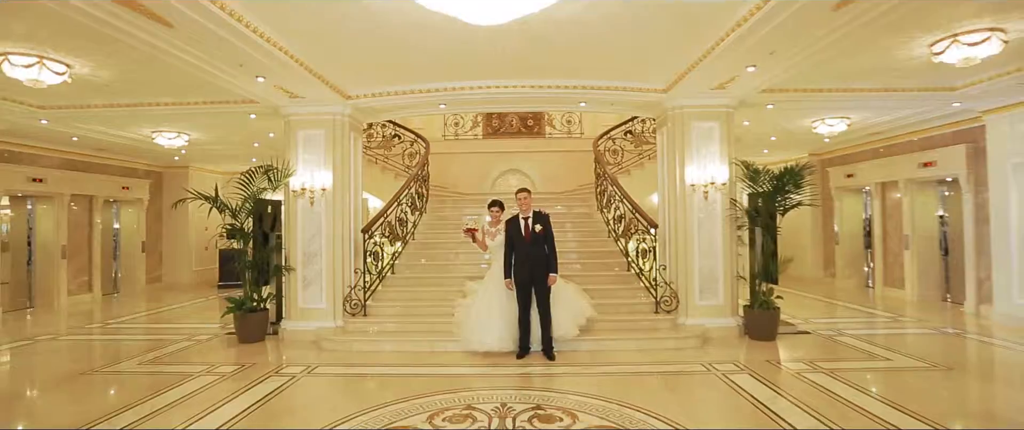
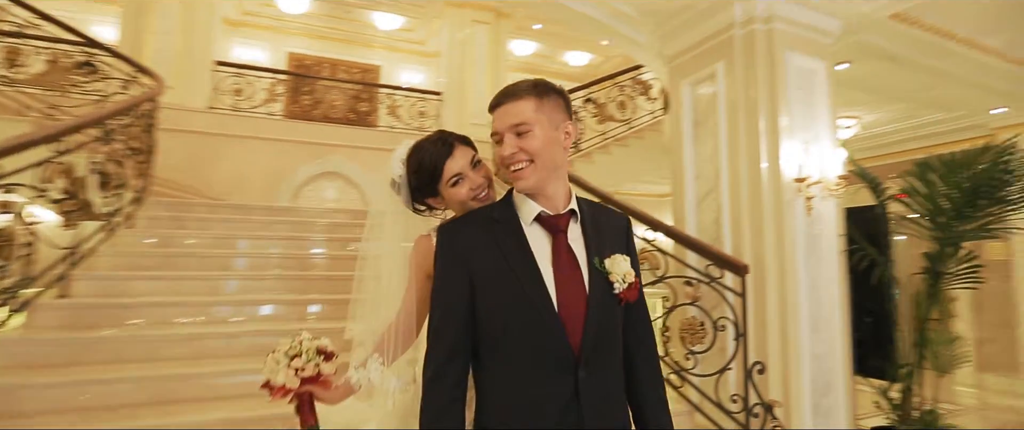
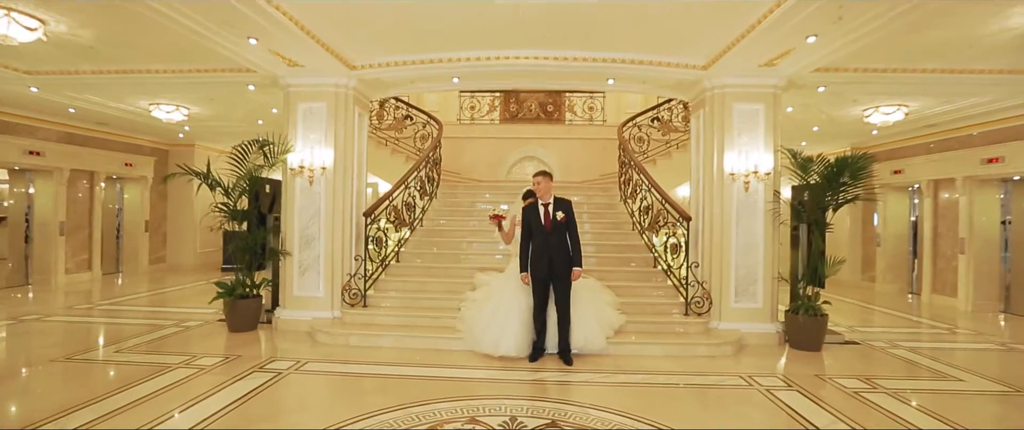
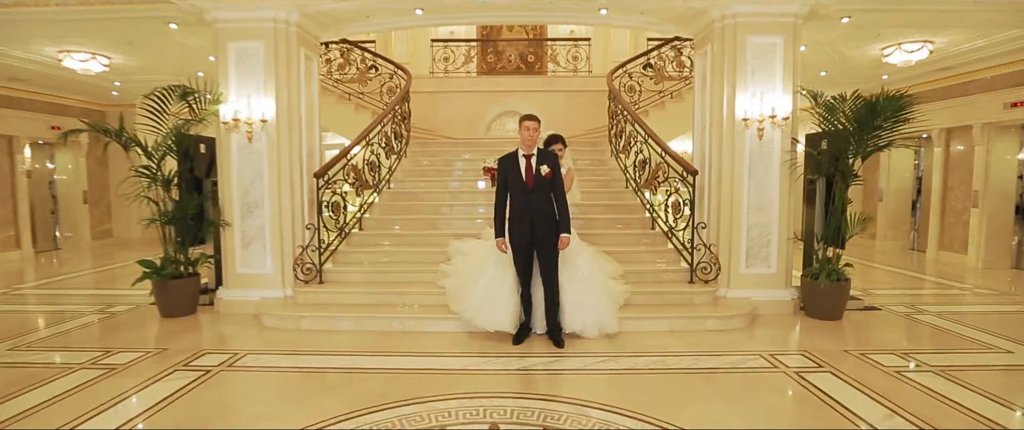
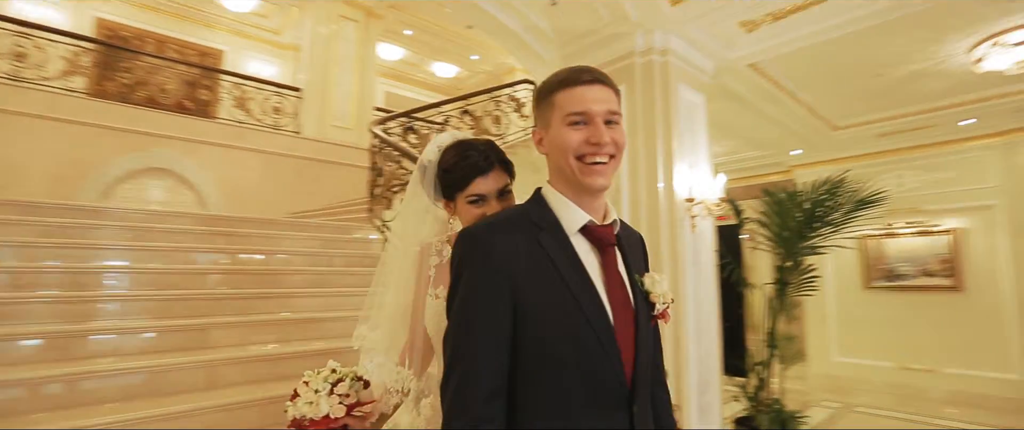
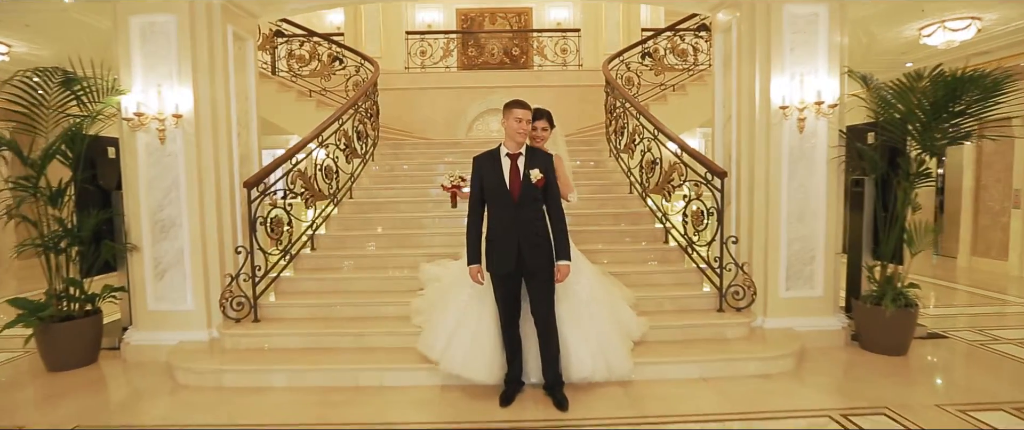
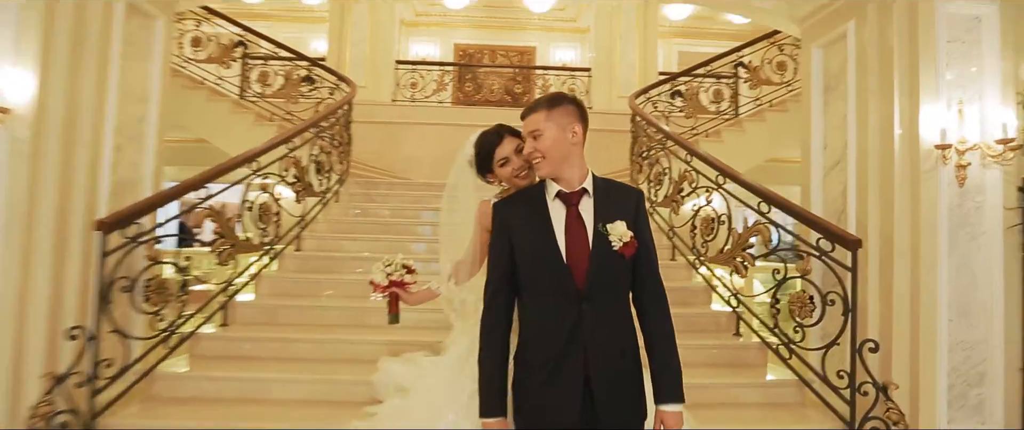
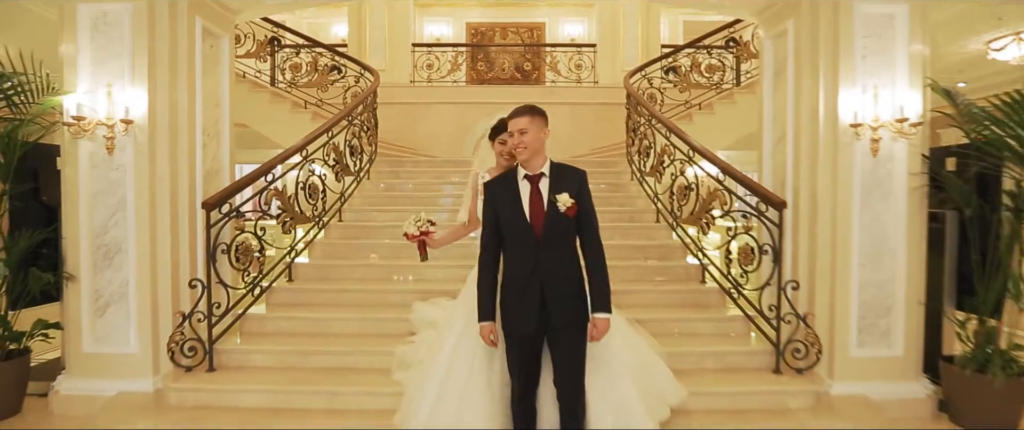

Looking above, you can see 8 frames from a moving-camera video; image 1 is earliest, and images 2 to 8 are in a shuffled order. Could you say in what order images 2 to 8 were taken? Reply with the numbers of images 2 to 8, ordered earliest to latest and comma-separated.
3, 4, 6, 8, 7, 2, 5
